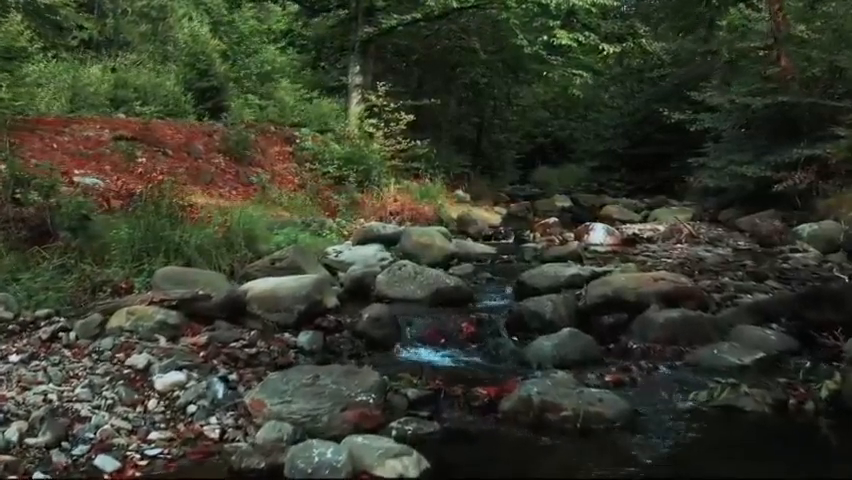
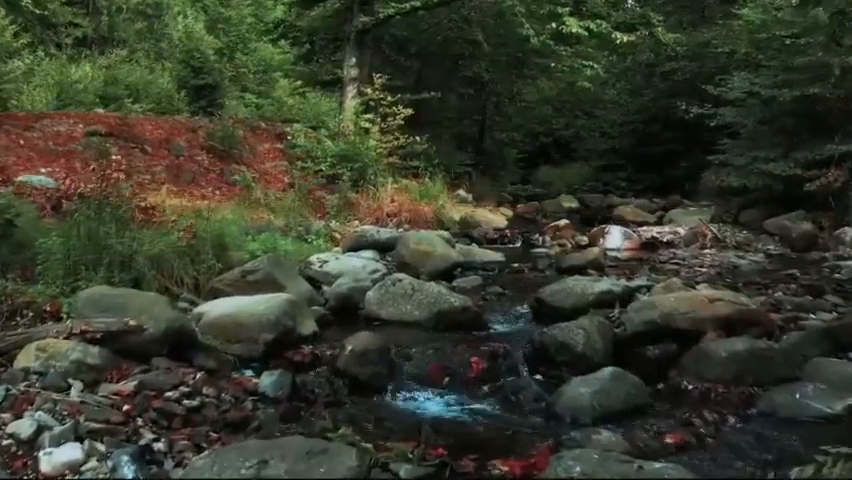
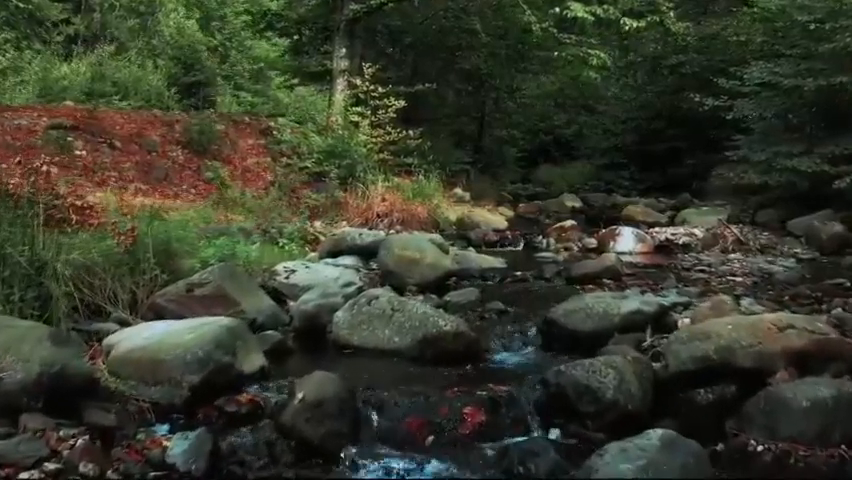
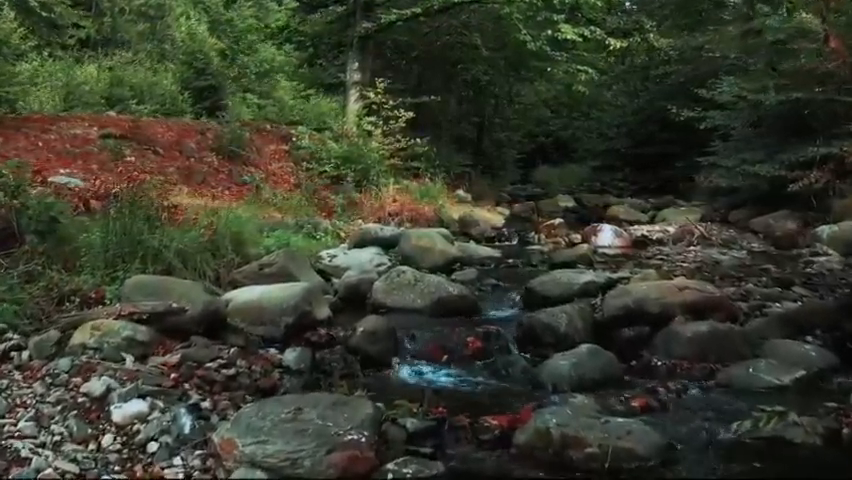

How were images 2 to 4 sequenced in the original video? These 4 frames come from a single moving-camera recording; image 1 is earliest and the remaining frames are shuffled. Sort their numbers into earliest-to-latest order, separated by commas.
4, 2, 3
